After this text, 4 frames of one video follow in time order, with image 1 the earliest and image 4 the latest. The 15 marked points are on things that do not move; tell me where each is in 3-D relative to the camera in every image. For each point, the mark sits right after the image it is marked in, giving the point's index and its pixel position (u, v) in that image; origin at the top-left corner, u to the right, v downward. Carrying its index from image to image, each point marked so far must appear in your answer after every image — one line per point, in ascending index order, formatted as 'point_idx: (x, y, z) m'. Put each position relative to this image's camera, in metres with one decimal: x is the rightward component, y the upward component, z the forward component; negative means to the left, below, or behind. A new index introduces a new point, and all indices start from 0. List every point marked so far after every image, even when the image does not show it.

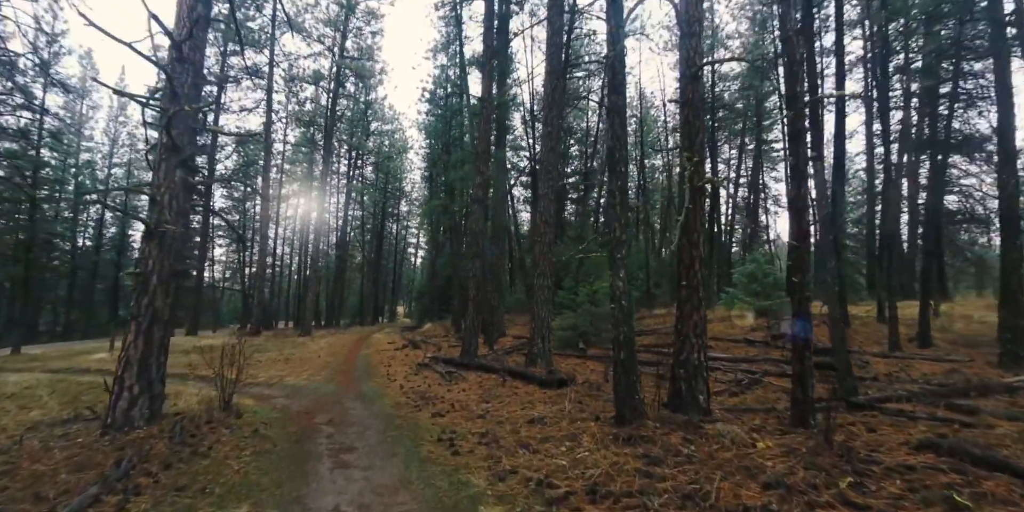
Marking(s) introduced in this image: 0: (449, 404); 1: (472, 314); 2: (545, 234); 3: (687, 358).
0: (-1.1, -2.5, +7.2) m
1: (-1.0, -1.5, +11.0) m
2: (+0.7, +0.5, +9.6) m
3: (+2.2, -1.3, +5.3) m
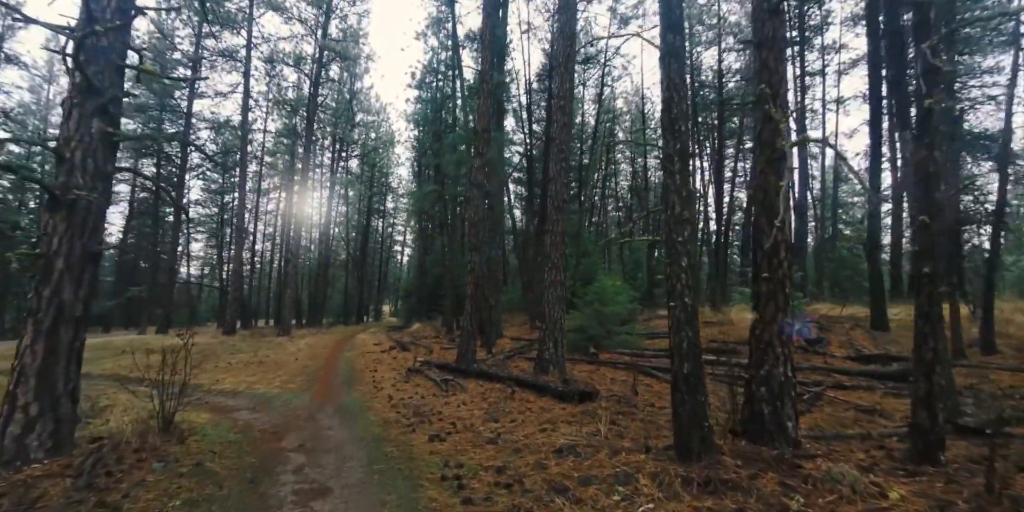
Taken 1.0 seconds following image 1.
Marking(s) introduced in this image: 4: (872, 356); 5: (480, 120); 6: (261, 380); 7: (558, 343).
0: (-0.9, -2.3, +5.9) m
1: (-0.9, -1.3, +9.7) m
2: (+0.9, +0.6, +8.4) m
3: (+2.4, -1.1, +4.1) m
4: (+7.1, -2.0, +8.5) m
5: (-0.8, +3.3, +10.5) m
6: (-5.5, -2.7, +9.6) m
7: (+0.9, -1.6, +8.1) m
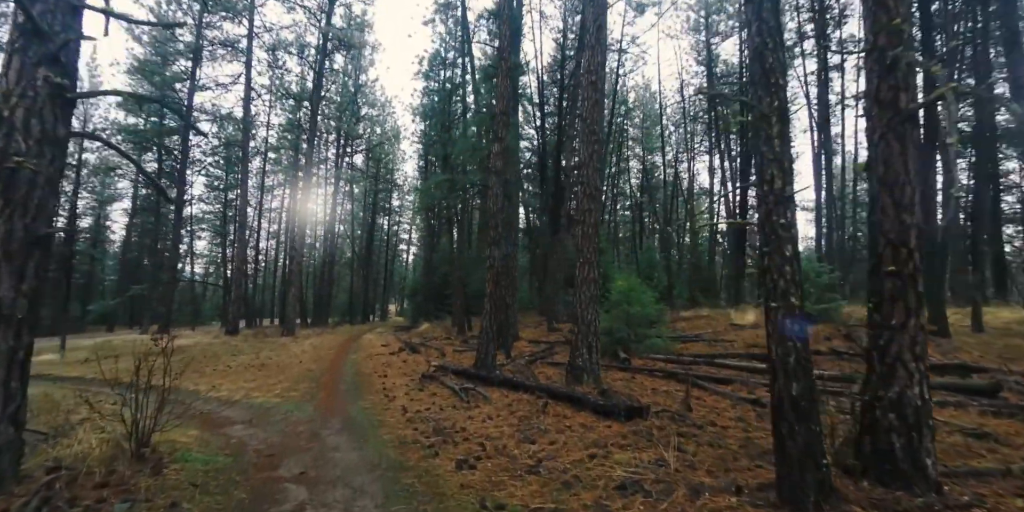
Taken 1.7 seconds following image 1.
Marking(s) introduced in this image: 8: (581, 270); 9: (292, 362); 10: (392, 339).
0: (-0.4, -2.2, +5.0) m
1: (-0.5, -1.2, +8.8) m
2: (+1.4, +0.7, +7.5) m
3: (+2.9, -1.0, +3.2) m
4: (+7.5, -1.9, +7.5) m
5: (-0.3, +3.5, +9.6) m
6: (-5.1, -2.6, +8.7) m
7: (+1.3, -1.5, +7.2) m
8: (+1.1, -0.2, +7.4) m
9: (-6.0, -2.9, +11.8) m
10: (-5.0, -3.5, +18.0) m
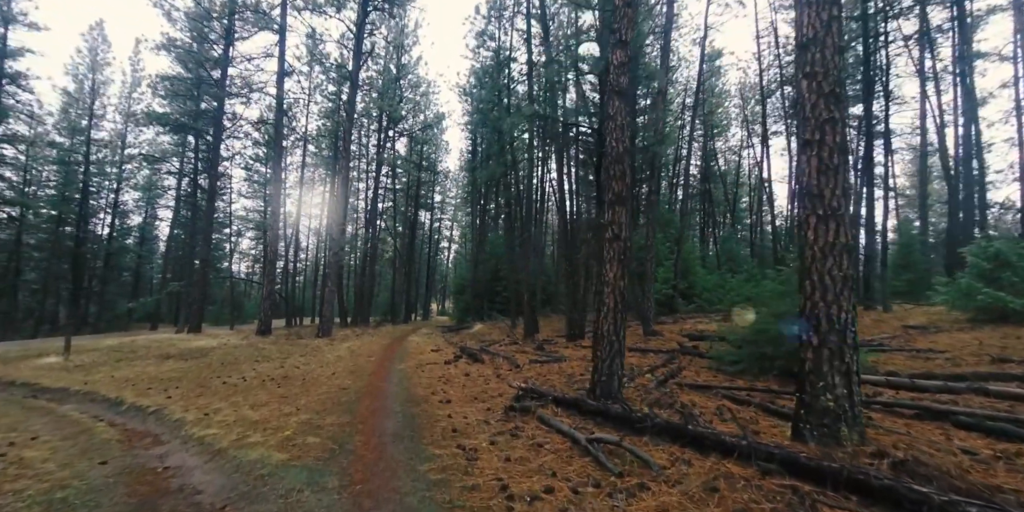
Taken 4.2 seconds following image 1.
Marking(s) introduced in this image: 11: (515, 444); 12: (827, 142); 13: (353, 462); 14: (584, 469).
0: (+1.0, -1.7, +1.8) m
1: (+1.3, -0.7, +5.6) m
2: (+3.0, +1.2, +4.1) m
3: (+4.2, -0.5, -0.3) m
4: (+9.2, -1.4, +3.7) m
5: (+1.5, +3.9, +6.4) m
6: (-3.3, -2.2, +5.9) m
7: (+3.0, -1.1, +3.8) m
8: (+2.8, +0.2, +4.1) m
9: (-4.0, -2.5, +9.0) m
10: (-2.5, -3.0, +15.1) m
11: (0.0, -2.0, +4.6) m
12: (+2.9, +1.1, +4.0) m
13: (-1.5, -2.0, +4.1) m
14: (+0.6, -1.9, +3.9) m
